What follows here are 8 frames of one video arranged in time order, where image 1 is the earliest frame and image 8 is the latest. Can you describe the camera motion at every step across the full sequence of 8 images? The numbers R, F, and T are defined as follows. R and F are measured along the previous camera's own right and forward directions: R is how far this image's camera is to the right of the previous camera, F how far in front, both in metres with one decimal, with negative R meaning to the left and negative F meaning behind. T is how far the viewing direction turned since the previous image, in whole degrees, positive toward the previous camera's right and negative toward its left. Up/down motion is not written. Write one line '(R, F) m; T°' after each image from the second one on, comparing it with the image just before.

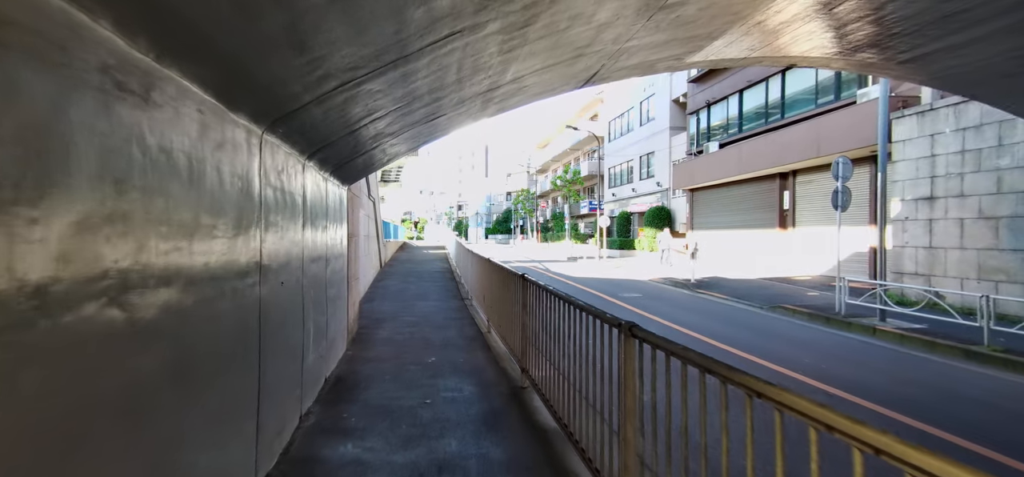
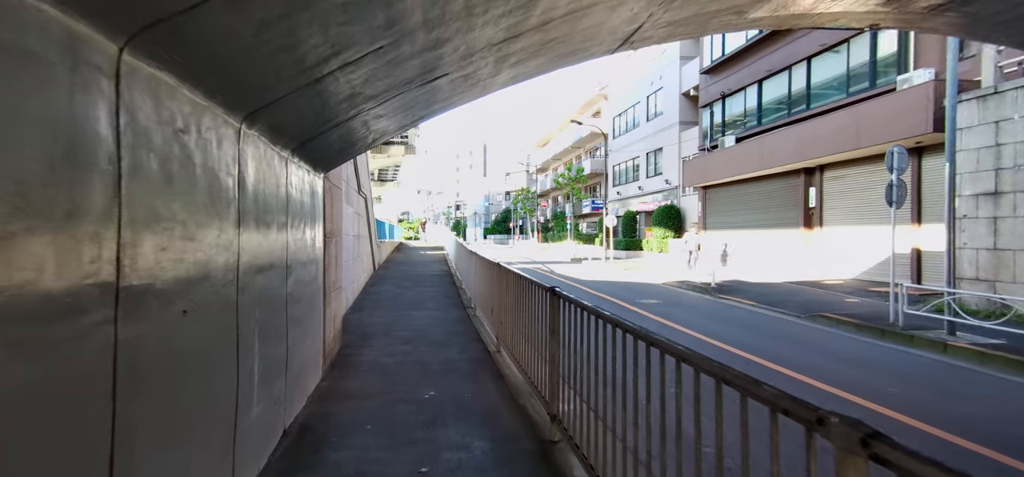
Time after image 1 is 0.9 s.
(-0.2, +1.3) m; 0°
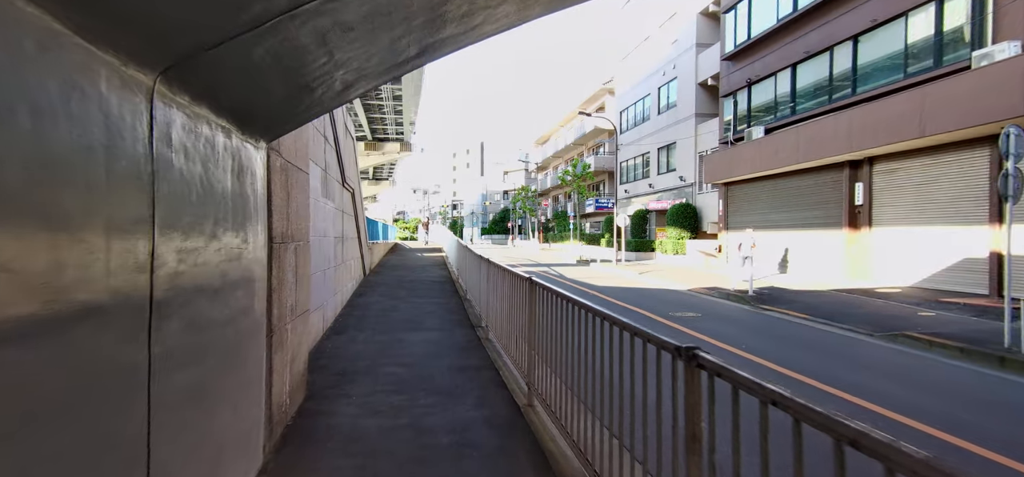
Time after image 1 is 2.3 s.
(-0.4, +1.9) m; 0°
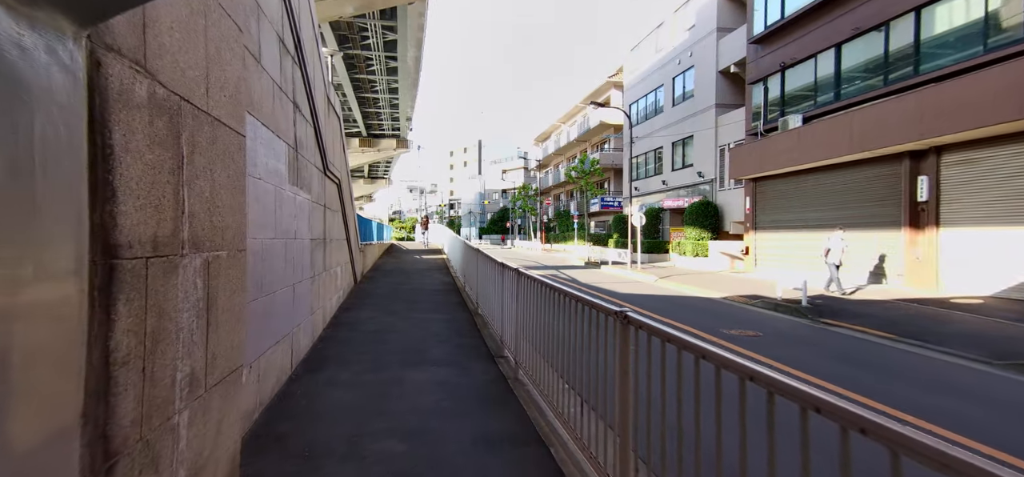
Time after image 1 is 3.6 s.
(-0.5, +1.9) m; 0°
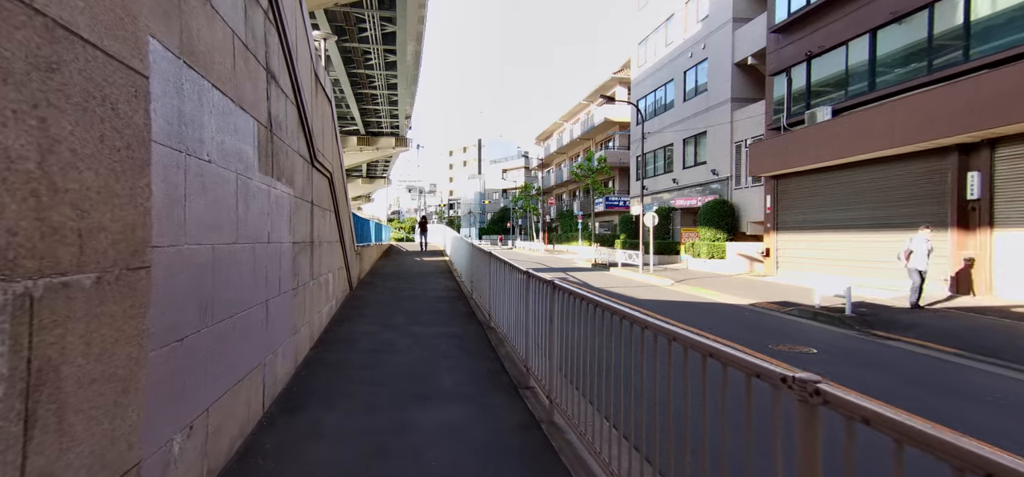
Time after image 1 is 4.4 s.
(-0.3, +1.1) m; 0°
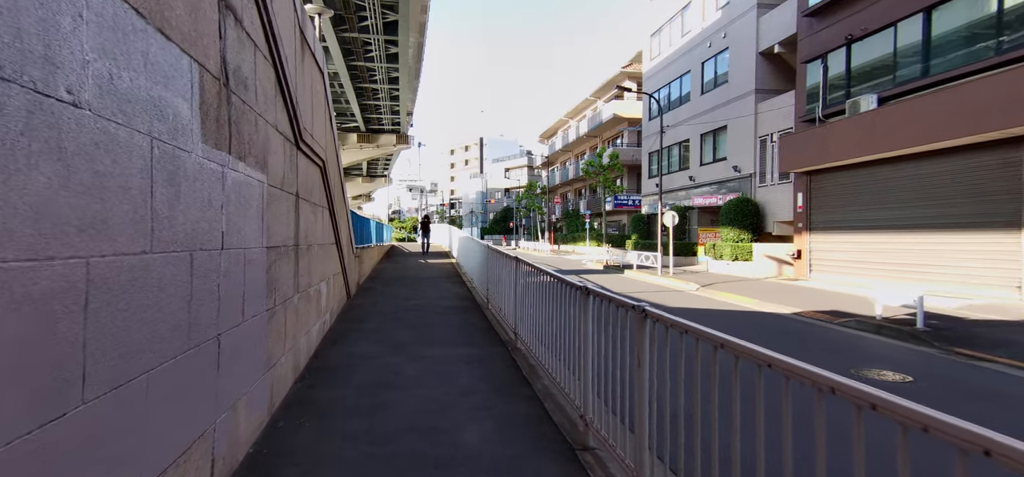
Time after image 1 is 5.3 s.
(-0.4, +1.3) m; 0°
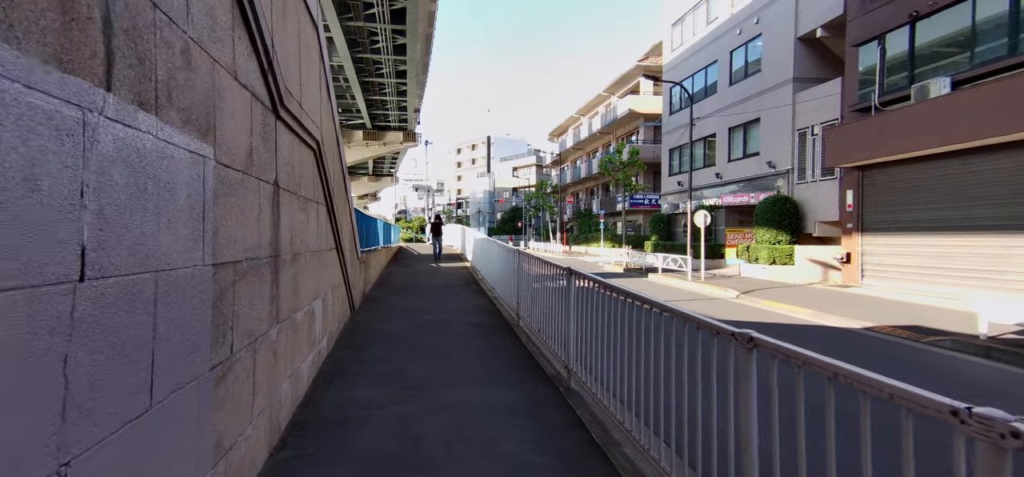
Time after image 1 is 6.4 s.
(-0.5, +1.5) m; -1°
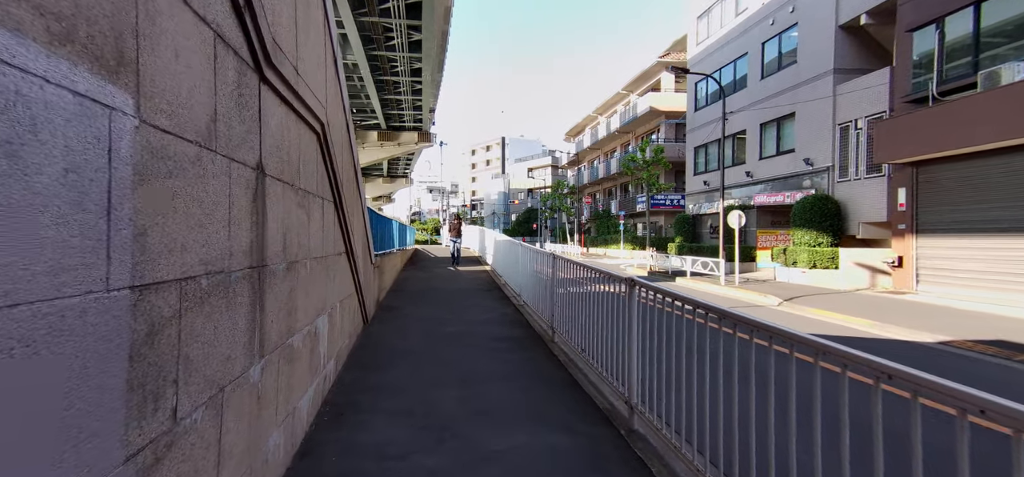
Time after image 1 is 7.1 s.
(-0.3, +0.9) m; -2°
